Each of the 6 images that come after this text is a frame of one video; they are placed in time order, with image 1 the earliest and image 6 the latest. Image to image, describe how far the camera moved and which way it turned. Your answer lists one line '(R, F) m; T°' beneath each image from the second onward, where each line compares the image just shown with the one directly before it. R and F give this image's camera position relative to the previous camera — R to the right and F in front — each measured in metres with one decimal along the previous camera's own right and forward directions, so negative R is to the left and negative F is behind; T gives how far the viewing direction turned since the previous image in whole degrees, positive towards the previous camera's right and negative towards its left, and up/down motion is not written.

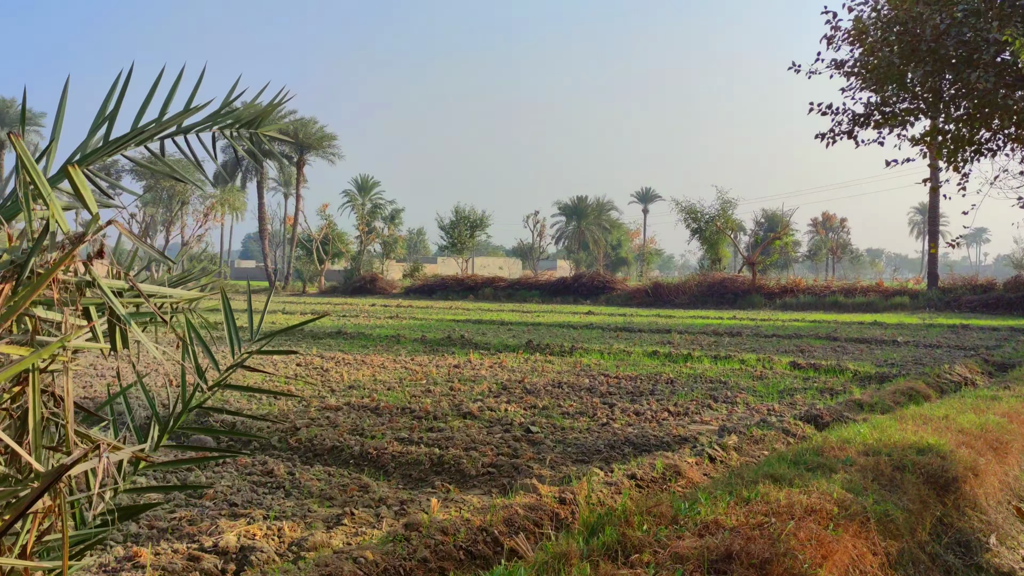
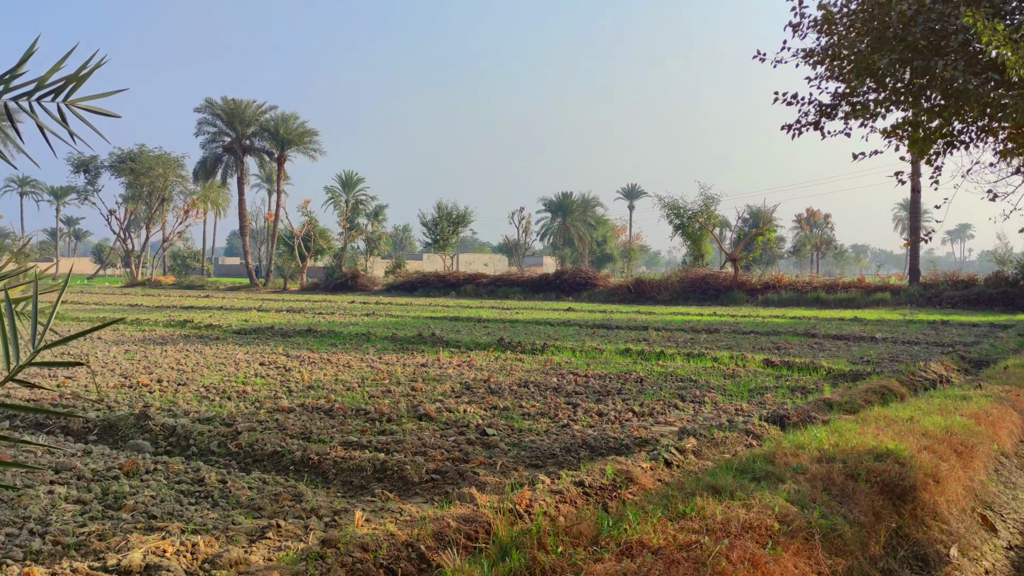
(+0.3, +0.2) m; +1°
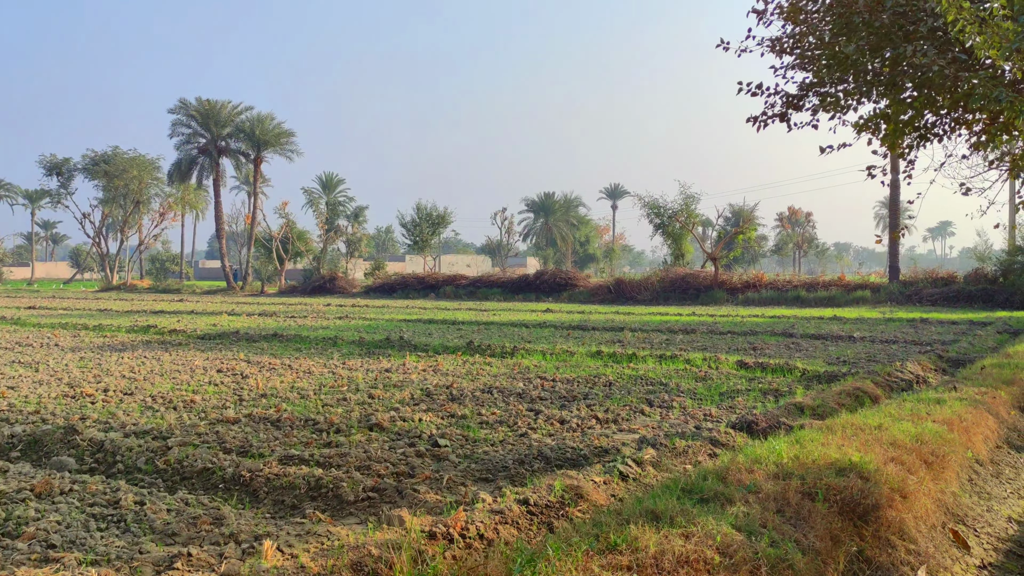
(+0.3, +0.3) m; +1°
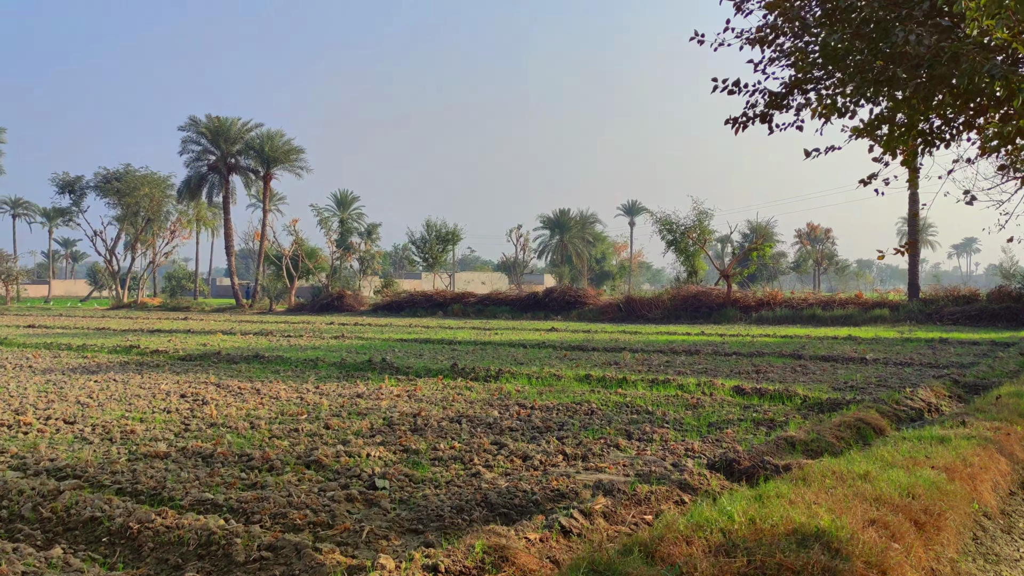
(+0.5, +0.5) m; -2°
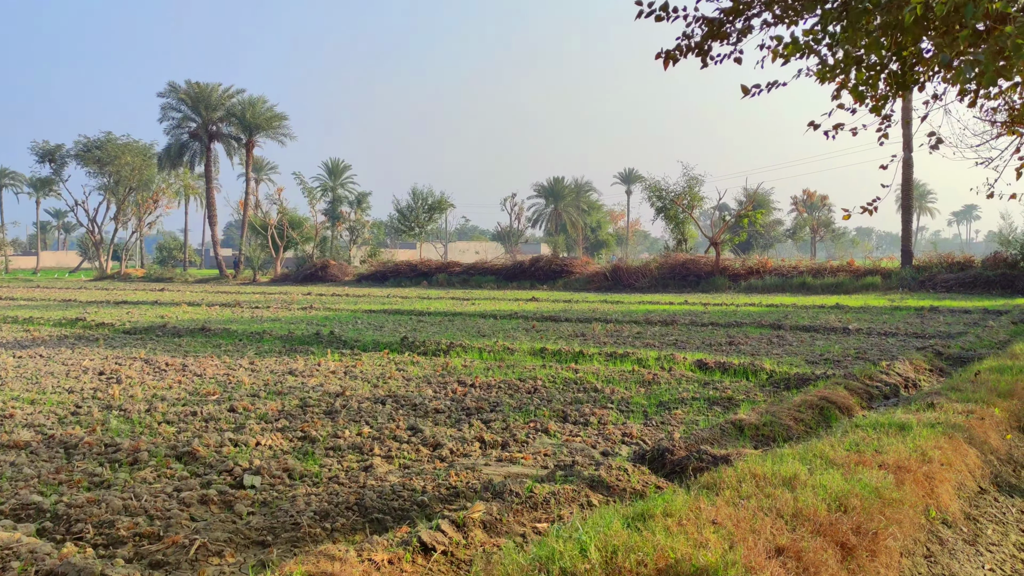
(+0.7, +0.6) m; 0°
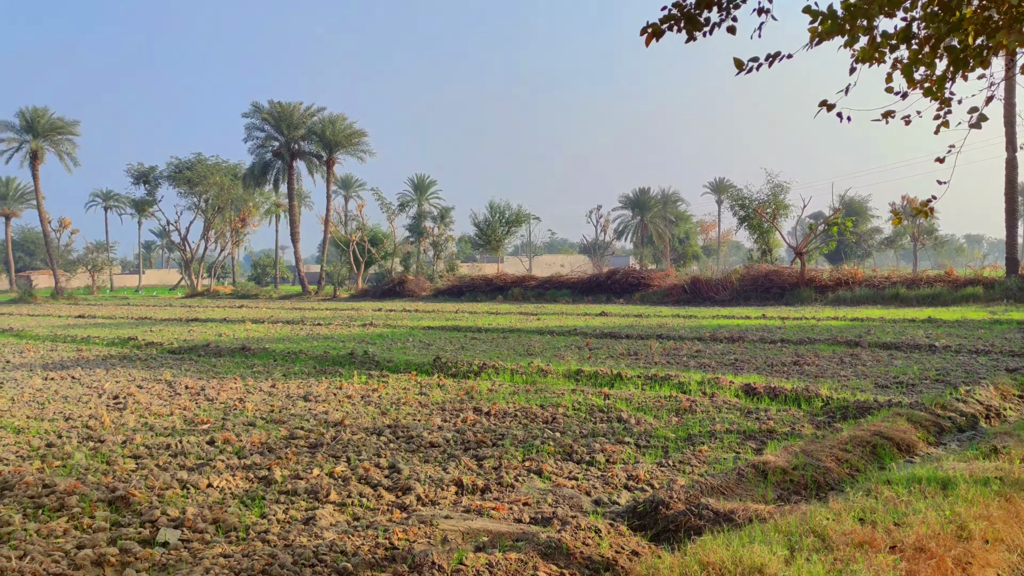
(+0.7, +0.7) m; -8°
